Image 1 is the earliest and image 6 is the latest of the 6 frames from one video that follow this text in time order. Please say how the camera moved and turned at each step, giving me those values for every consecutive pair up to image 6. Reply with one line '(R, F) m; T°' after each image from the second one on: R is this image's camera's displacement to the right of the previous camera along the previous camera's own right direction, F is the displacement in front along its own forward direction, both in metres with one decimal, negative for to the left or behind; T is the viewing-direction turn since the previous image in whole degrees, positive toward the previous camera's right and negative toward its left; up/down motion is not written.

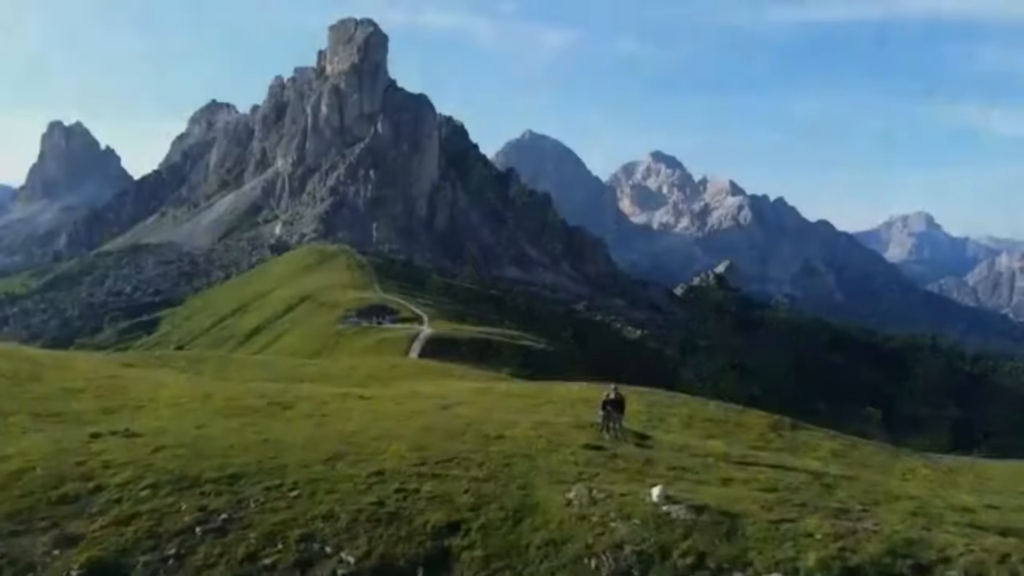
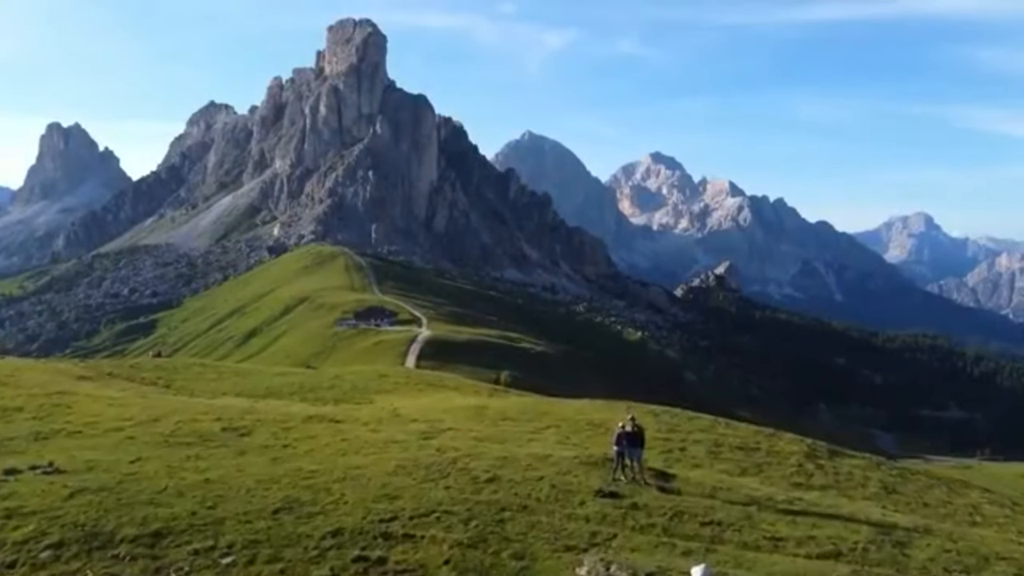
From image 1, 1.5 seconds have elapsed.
(+0.2, +7.3) m; 0°
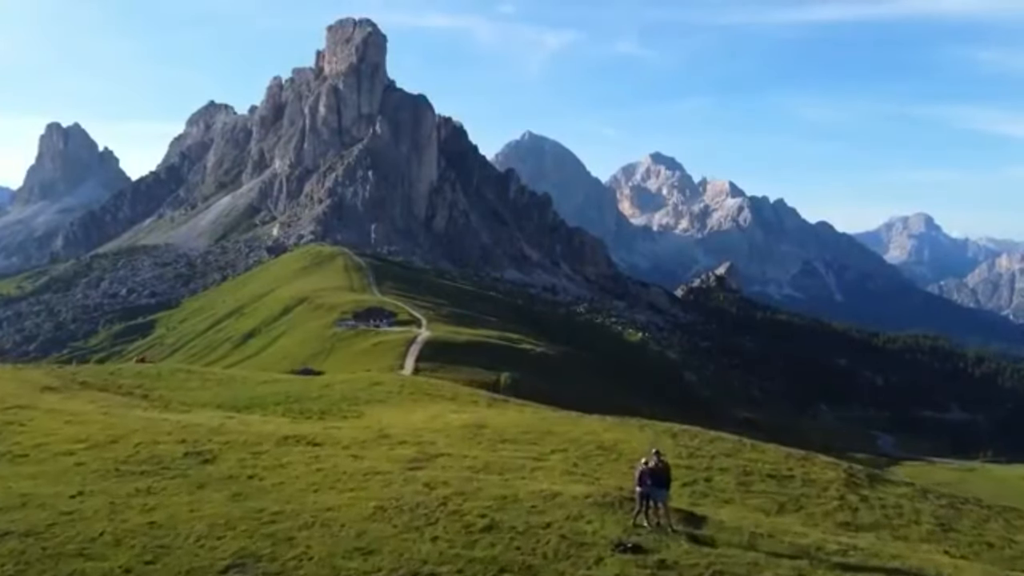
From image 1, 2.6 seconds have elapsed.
(0.0, +5.3) m; 0°
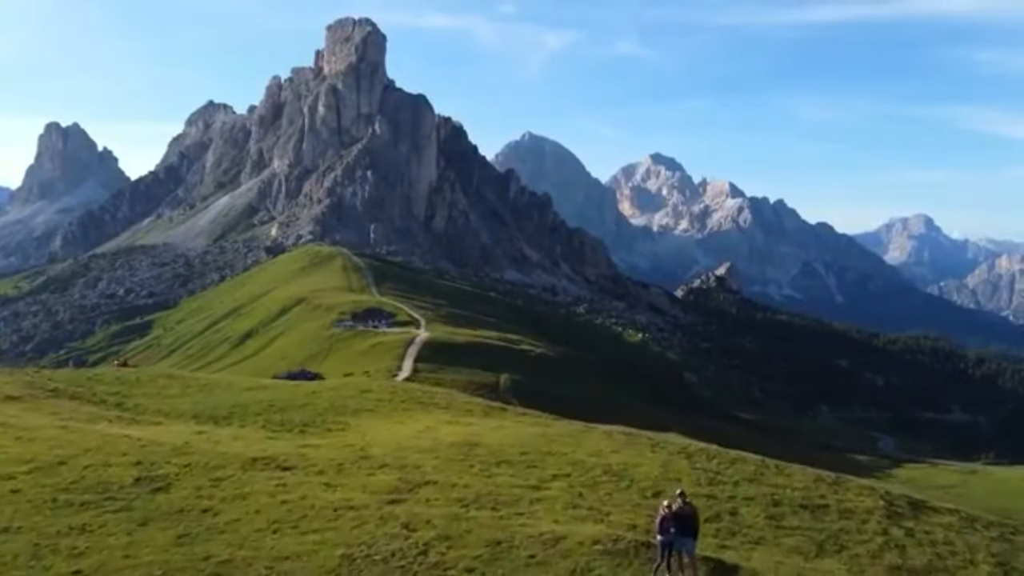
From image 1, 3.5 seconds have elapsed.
(+0.1, +4.8) m; 0°
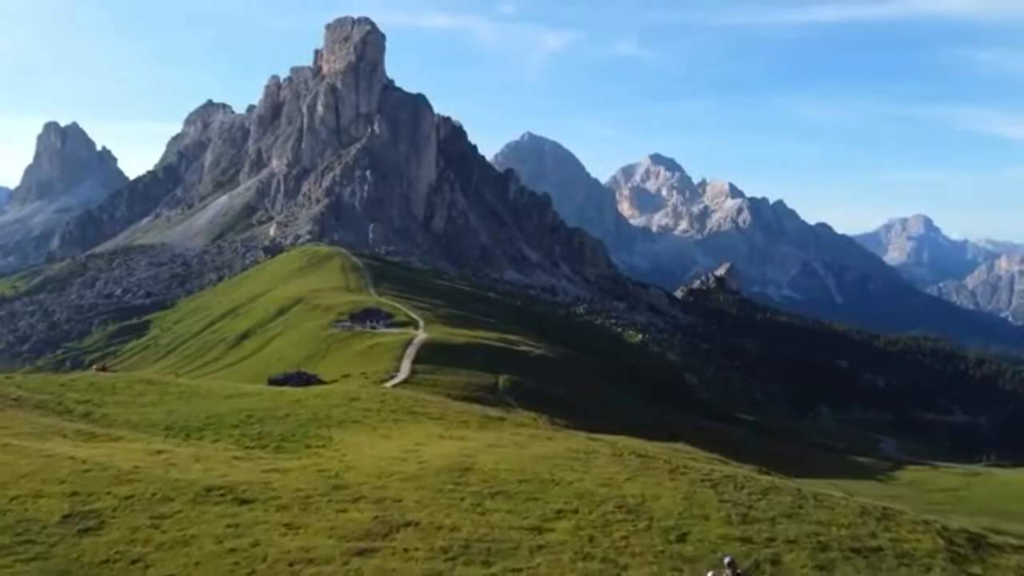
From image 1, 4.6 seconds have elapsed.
(+0.1, +5.4) m; 0°
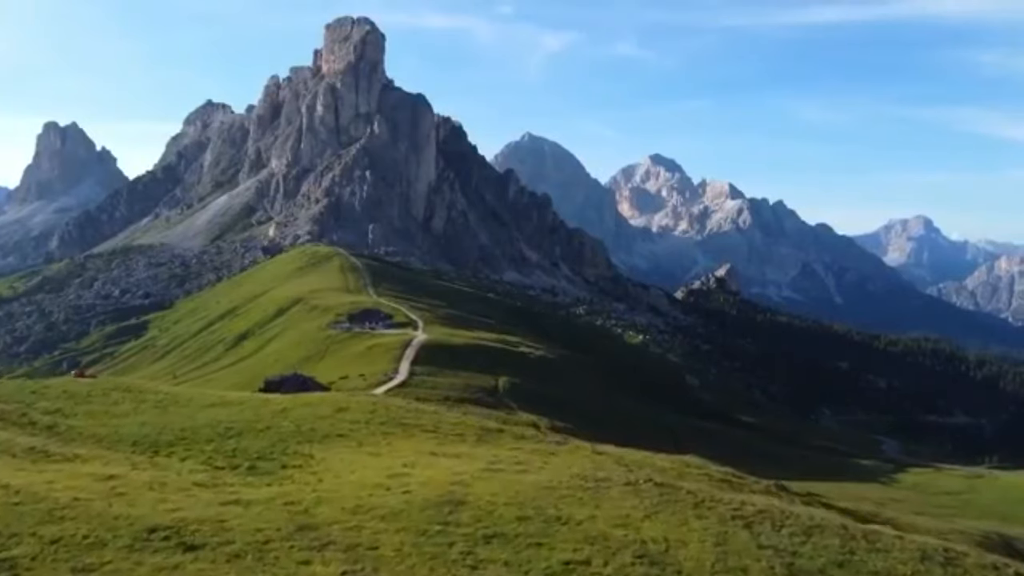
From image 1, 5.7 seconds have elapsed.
(0.0, +4.6) m; 0°
